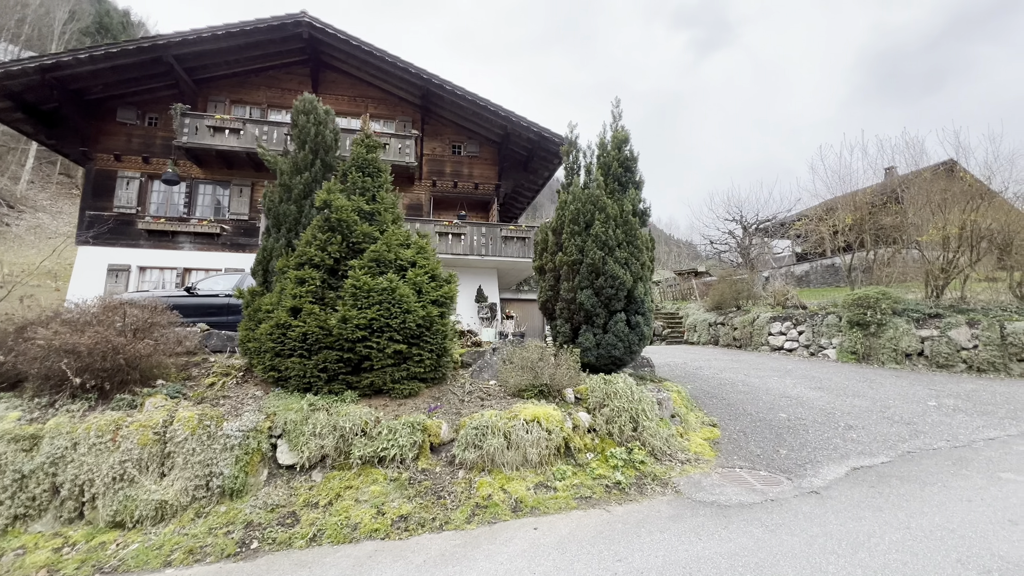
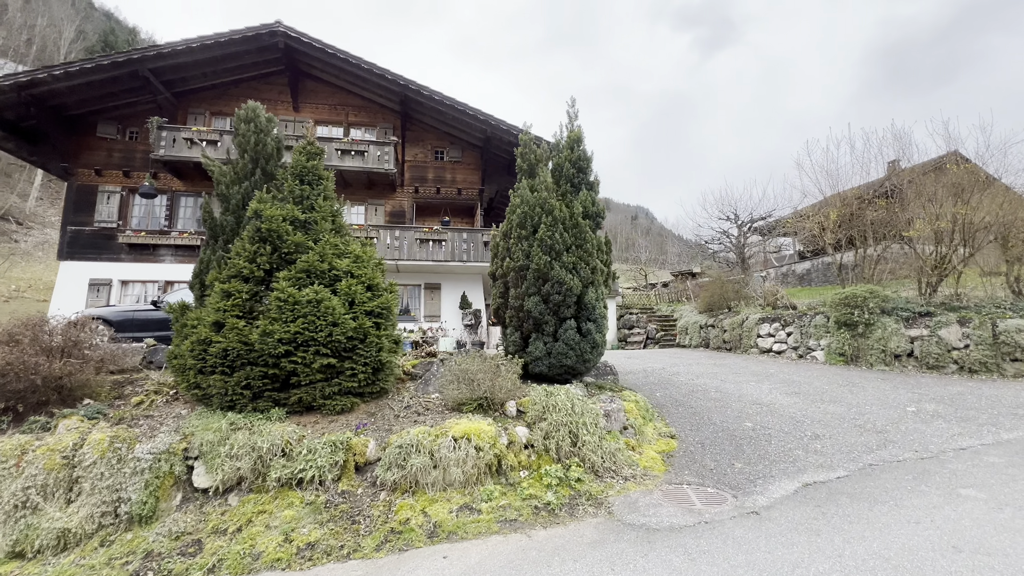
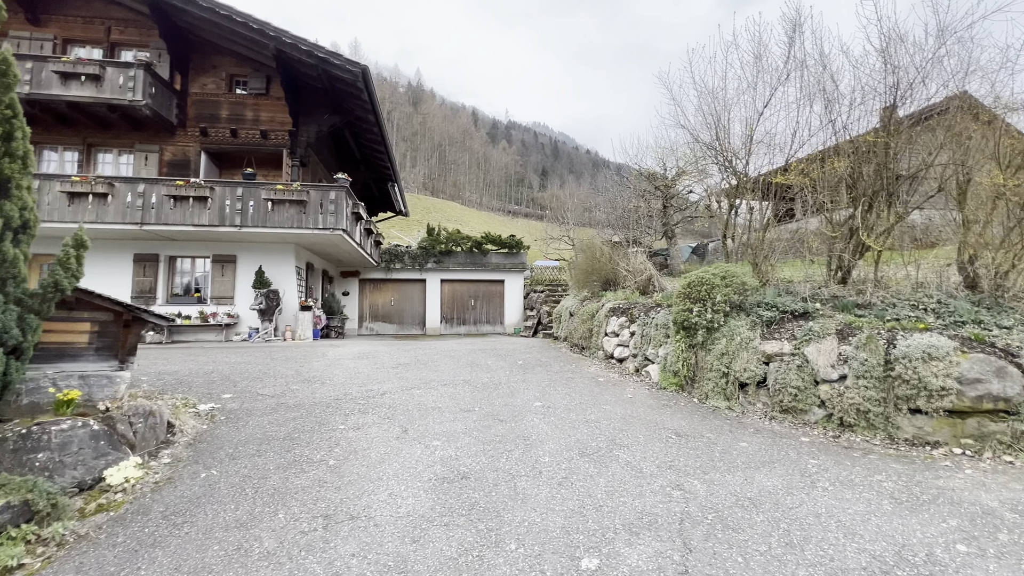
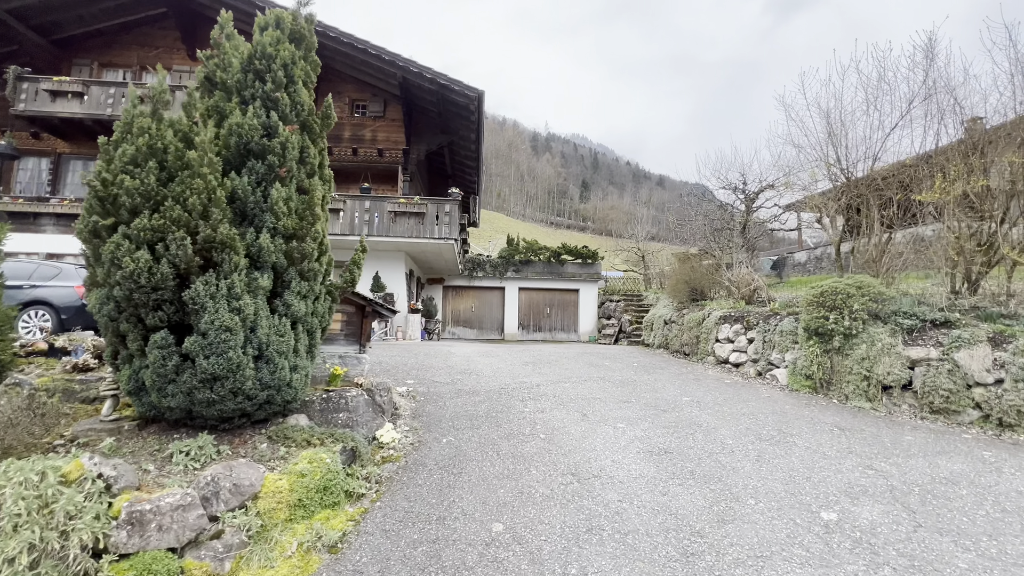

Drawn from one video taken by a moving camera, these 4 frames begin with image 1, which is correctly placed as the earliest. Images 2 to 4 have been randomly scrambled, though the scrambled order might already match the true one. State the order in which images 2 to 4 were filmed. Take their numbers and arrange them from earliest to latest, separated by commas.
2, 4, 3
